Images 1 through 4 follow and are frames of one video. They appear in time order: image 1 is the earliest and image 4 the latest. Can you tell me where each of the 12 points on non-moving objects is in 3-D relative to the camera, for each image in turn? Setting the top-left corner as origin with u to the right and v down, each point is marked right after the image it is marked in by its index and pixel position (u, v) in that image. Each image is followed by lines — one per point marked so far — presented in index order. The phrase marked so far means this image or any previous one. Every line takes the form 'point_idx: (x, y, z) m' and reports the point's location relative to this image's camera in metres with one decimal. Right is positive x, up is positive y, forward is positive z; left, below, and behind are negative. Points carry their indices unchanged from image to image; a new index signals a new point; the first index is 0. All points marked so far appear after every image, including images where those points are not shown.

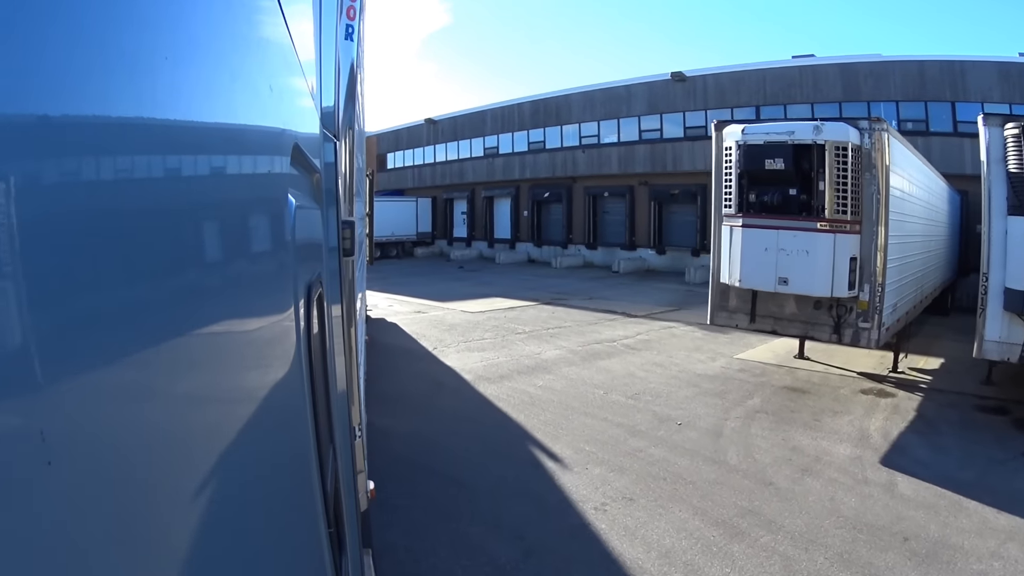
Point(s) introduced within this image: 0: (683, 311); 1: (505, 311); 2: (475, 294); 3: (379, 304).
0: (+3.6, -0.5, +13.2) m
1: (+0.1, -0.6, +13.1) m
2: (-0.8, -0.2, +16.2) m
3: (-2.9, -0.5, +14.8) m
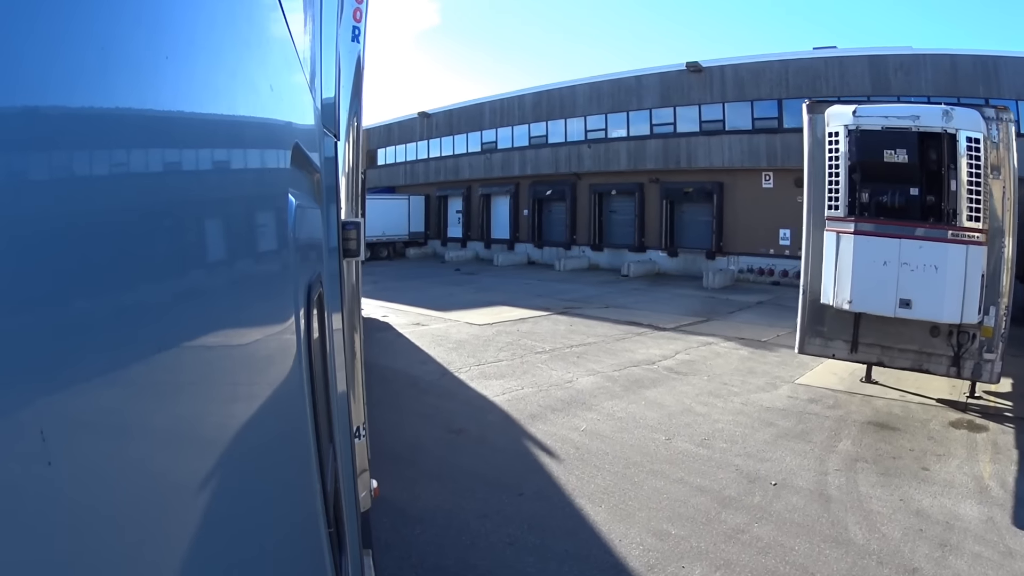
0: (+3.7, -0.7, +12.2) m
1: (+0.2, -0.7, +12.0) m
2: (-0.7, -0.3, +15.1) m
3: (-2.8, -0.6, +13.6) m
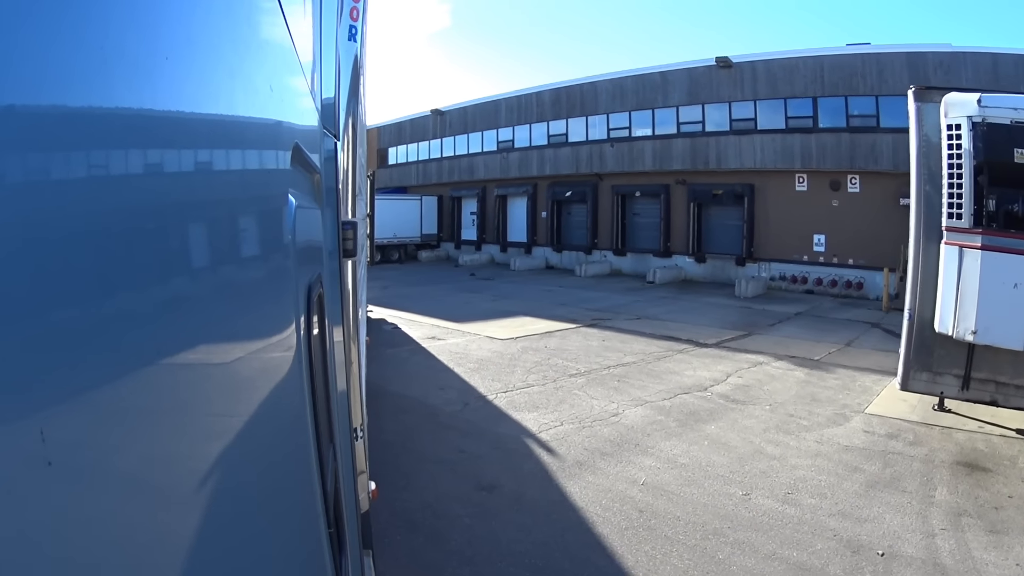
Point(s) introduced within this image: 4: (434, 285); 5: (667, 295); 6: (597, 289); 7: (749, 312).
0: (+4.0, -0.8, +11.4) m
1: (+0.5, -0.8, +11.2) m
2: (-0.4, -0.5, +14.3) m
3: (-2.5, -0.7, +12.9) m
4: (-2.4, +0.1, +20.0) m
5: (+3.8, -0.2, +16.6) m
6: (+2.2, 0.0, +18.1) m
7: (+4.9, -0.5, +13.9) m
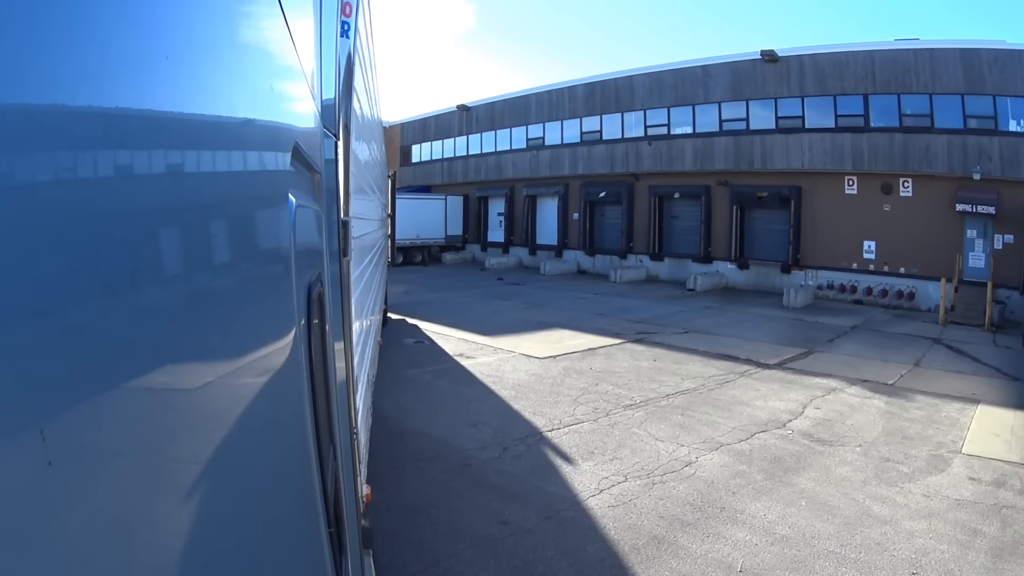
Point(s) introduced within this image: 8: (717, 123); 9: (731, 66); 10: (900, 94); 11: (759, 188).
0: (+4.5, -1.0, +10.6) m
1: (+1.0, -0.9, +10.5) m
2: (+0.2, -0.6, +13.6) m
3: (-1.9, -0.7, +12.3) m
4: (-1.6, +0.1, +19.4) m
5: (+4.5, -0.3, +15.7) m
6: (+2.9, -0.1, +17.3) m
7: (+5.5, -0.7, +13.1) m
8: (+5.8, +4.8, +19.7) m
9: (+6.1, +6.3, +19.4) m
10: (+9.3, +4.7, +16.2) m
11: (+6.6, +2.8, +18.7) m
